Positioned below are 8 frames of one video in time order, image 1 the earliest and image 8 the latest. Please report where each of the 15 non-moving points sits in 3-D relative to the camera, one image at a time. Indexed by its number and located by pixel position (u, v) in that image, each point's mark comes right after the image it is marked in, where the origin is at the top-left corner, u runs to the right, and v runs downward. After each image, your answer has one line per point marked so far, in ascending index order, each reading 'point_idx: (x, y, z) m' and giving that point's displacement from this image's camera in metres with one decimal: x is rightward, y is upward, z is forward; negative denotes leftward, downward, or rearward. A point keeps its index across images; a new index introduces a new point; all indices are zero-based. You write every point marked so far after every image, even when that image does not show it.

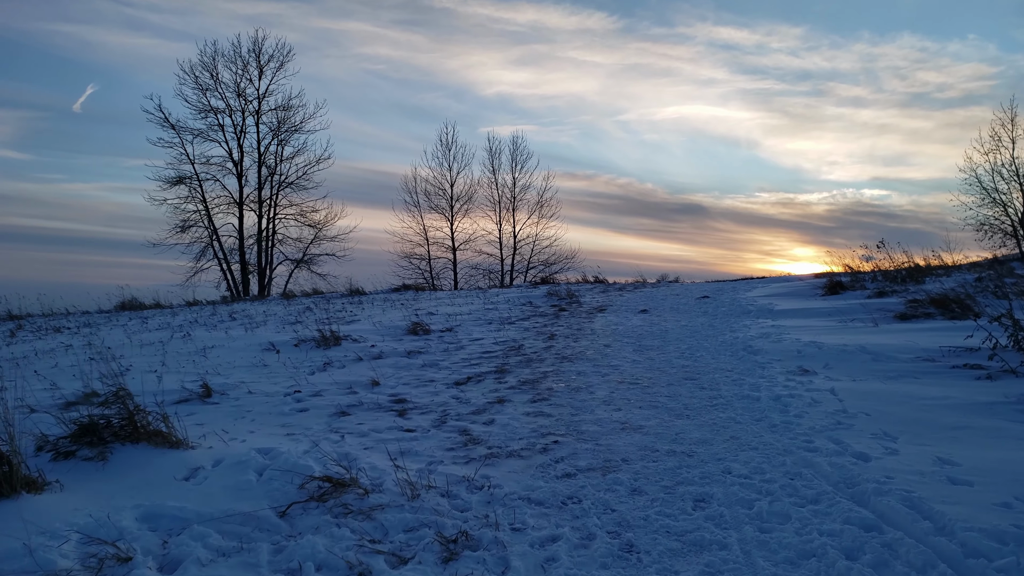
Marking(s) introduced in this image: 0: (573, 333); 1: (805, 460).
0: (+0.9, -0.6, +12.1) m
1: (+2.0, -1.1, +5.4) m
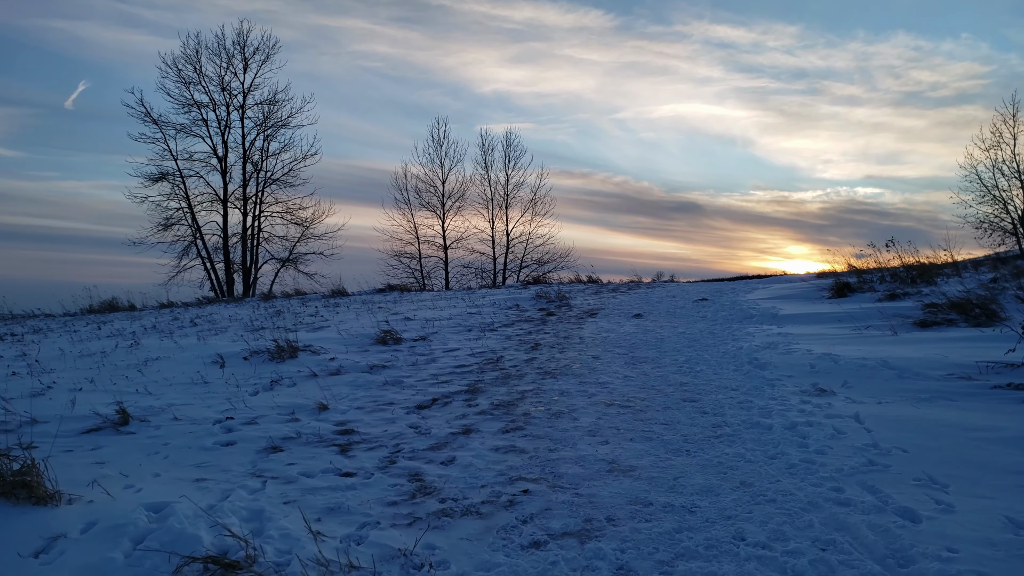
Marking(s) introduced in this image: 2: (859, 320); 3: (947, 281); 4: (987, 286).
0: (+0.6, -0.7, +11.0) m
1: (+1.7, -1.2, +4.3) m
2: (+4.6, -0.4, +10.7) m
3: (+8.2, +0.1, +15.2) m
4: (+8.2, 0.0, +13.9) m
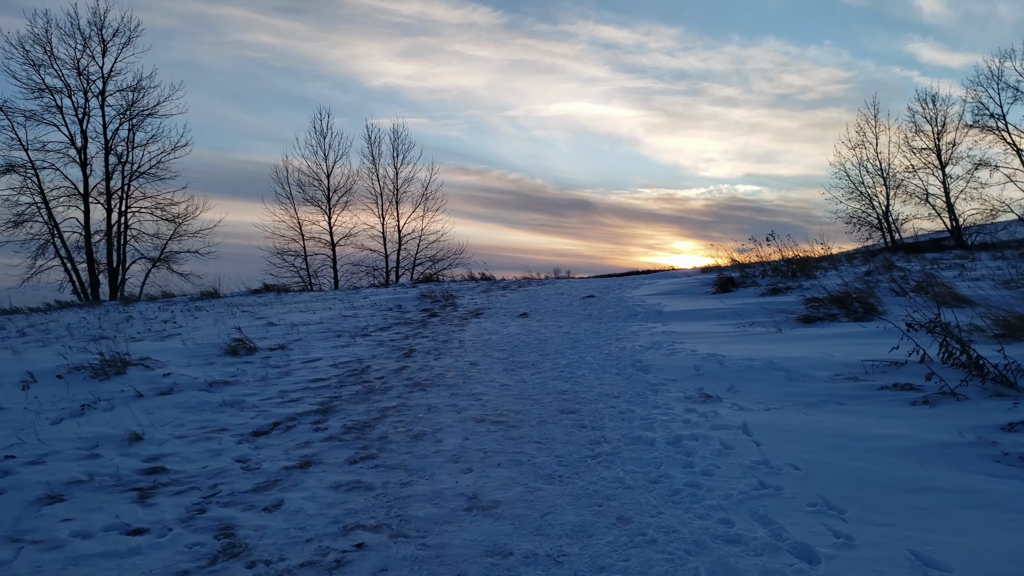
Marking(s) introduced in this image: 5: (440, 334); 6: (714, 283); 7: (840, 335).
0: (-1.0, -0.7, +10.1) m
1: (+1.0, -1.2, +3.6) m
2: (+3.0, -0.4, +10.4) m
3: (+6.0, +0.2, +15.3) m
4: (+6.1, +0.1, +14.0) m
5: (-1.0, -0.6, +11.0) m
6: (+3.6, +0.1, +14.4) m
7: (+3.3, -0.5, +8.0) m
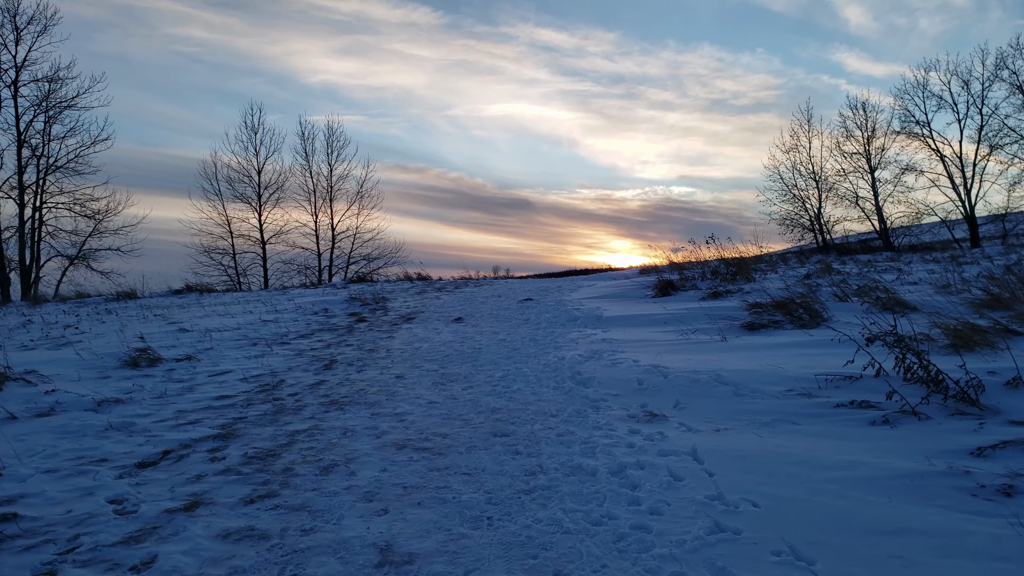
0: (-1.8, -0.7, +9.4) m
1: (+0.6, -1.3, +3.0) m
2: (+2.1, -0.4, +9.9) m
3: (+4.7, +0.2, +15.1) m
4: (+5.0, +0.1, +13.7) m
5: (-1.8, -0.7, +10.2) m
6: (+2.5, 0.0, +14.0) m
7: (+2.6, -0.6, +7.6) m
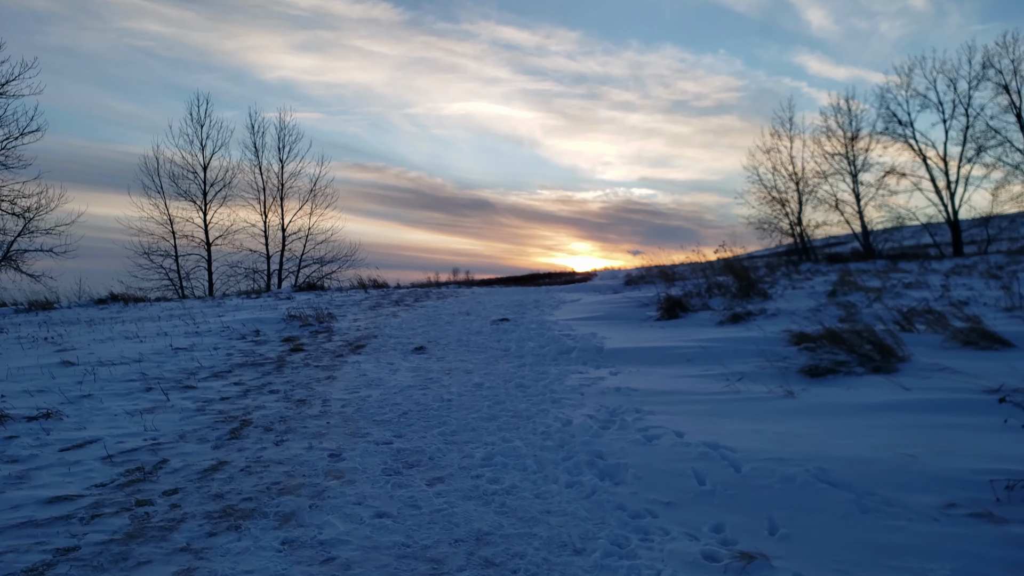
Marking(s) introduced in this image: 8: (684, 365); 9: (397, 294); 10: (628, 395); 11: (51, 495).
0: (-2.0, -1.0, +6.9) m
1: (+0.8, -1.6, +0.7) m
2: (+1.9, -0.7, +7.6) m
3: (+4.3, -0.1, +12.9) m
4: (+4.6, -0.2, +11.6) m
5: (-2.0, -0.9, +7.7) m
6: (+2.1, -0.3, +11.8) m
7: (+2.6, -0.8, +5.4) m
8: (+1.7, -0.7, +7.8) m
9: (-2.7, -0.2, +19.1) m
10: (+0.9, -0.9, +6.6) m
11: (-2.7, -1.2, +4.8) m
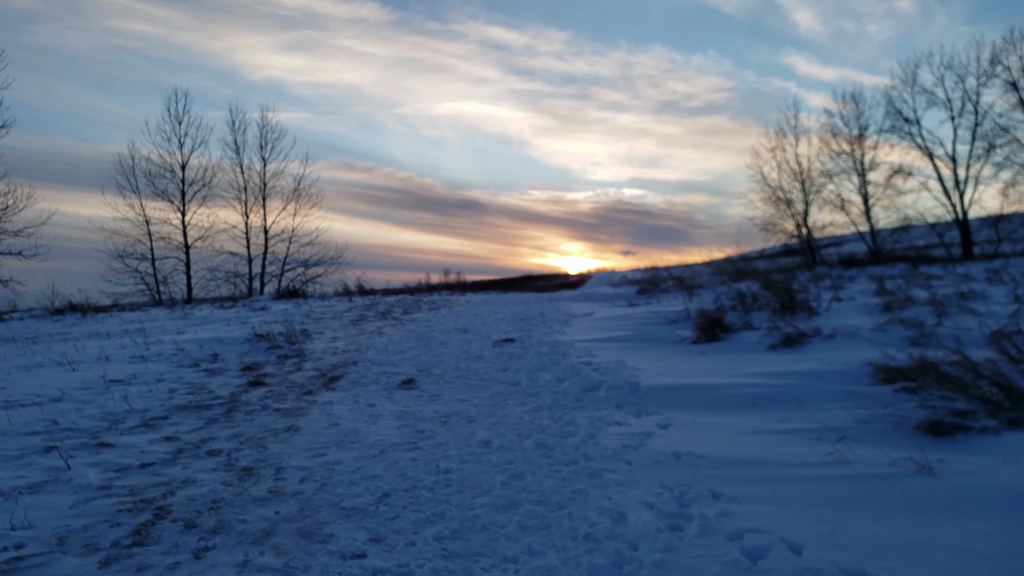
0: (-1.8, -1.2, +5.1) m
1: (+1.0, -1.7, -1.1) m
2: (+2.1, -0.9, +5.9) m
3: (+4.3, -0.3, +11.2) m
4: (+4.7, -0.4, +9.8) m
5: (-1.9, -1.1, +5.9) m
6: (+2.2, -0.4, +10.0) m
7: (+2.7, -1.0, +3.6) m
8: (+1.8, -0.9, +6.0) m
9: (-2.8, -0.4, +17.3) m
10: (+1.1, -1.1, +4.9) m
11: (-2.5, -1.4, +2.9) m
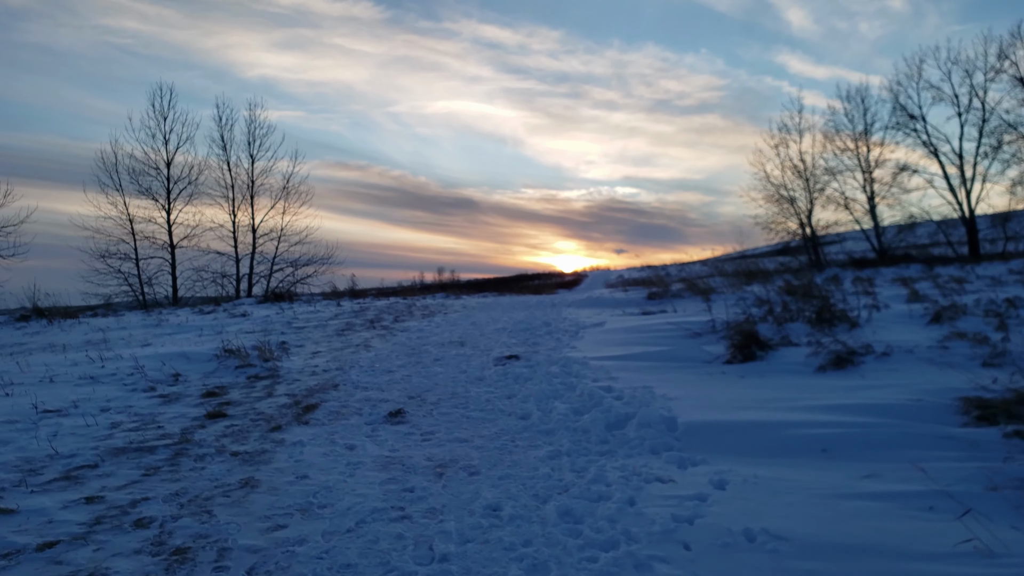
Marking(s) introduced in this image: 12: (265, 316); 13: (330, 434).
0: (-1.7, -1.3, +3.8) m
1: (+1.1, -1.9, -2.3) m
2: (+2.1, -1.0, +4.6) m
3: (+4.4, -0.4, +10.0) m
4: (+4.7, -0.5, +8.6) m
5: (-1.8, -1.3, +4.6) m
6: (+2.2, -0.5, +8.8) m
7: (+2.8, -1.1, +2.4) m
8: (+1.9, -1.0, +4.8) m
9: (-2.8, -0.5, +16.0) m
10: (+1.2, -1.2, +3.6) m
11: (-2.4, -1.5, +1.7) m
12: (-5.0, -0.5, +16.1) m
13: (-1.4, -1.1, +6.2) m
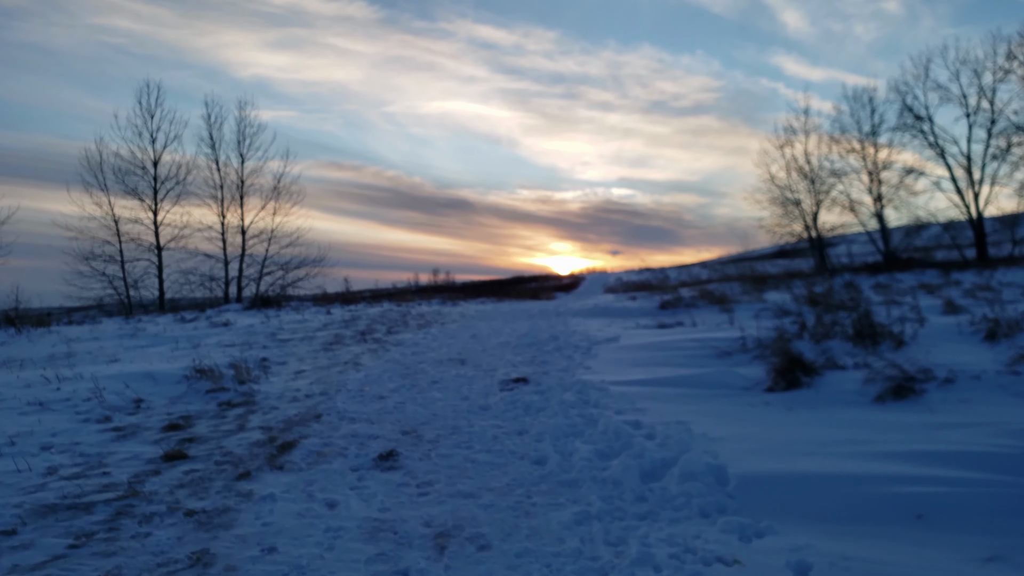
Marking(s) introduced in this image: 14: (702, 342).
0: (-1.6, -1.4, +2.8) m
1: (+1.3, -2.0, -3.4) m
2: (+2.2, -1.1, +3.6) m
3: (+4.5, -0.5, +9.0) m
4: (+4.8, -0.6, +7.6) m
5: (-1.7, -1.4, +3.6) m
6: (+2.3, -0.7, +7.7) m
7: (+2.9, -1.3, +1.4) m
8: (+2.0, -1.2, +3.8) m
9: (-2.8, -0.6, +14.9) m
10: (+1.3, -1.3, +2.6) m
11: (-2.3, -1.7, +0.6) m
12: (-5.0, -0.7, +15.1) m
13: (-1.3, -1.2, +5.2) m
14: (+2.1, -0.6, +9.1) m
